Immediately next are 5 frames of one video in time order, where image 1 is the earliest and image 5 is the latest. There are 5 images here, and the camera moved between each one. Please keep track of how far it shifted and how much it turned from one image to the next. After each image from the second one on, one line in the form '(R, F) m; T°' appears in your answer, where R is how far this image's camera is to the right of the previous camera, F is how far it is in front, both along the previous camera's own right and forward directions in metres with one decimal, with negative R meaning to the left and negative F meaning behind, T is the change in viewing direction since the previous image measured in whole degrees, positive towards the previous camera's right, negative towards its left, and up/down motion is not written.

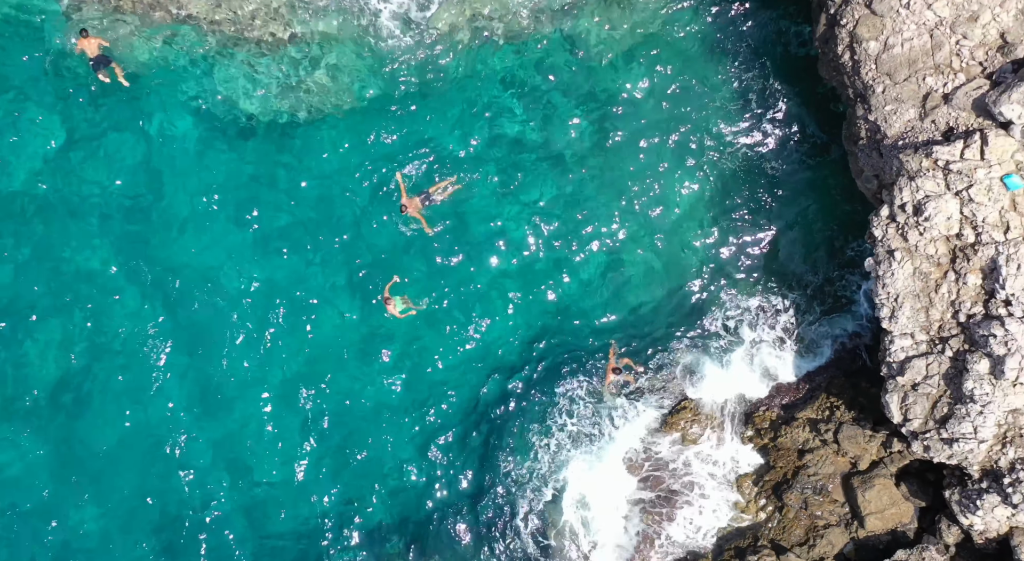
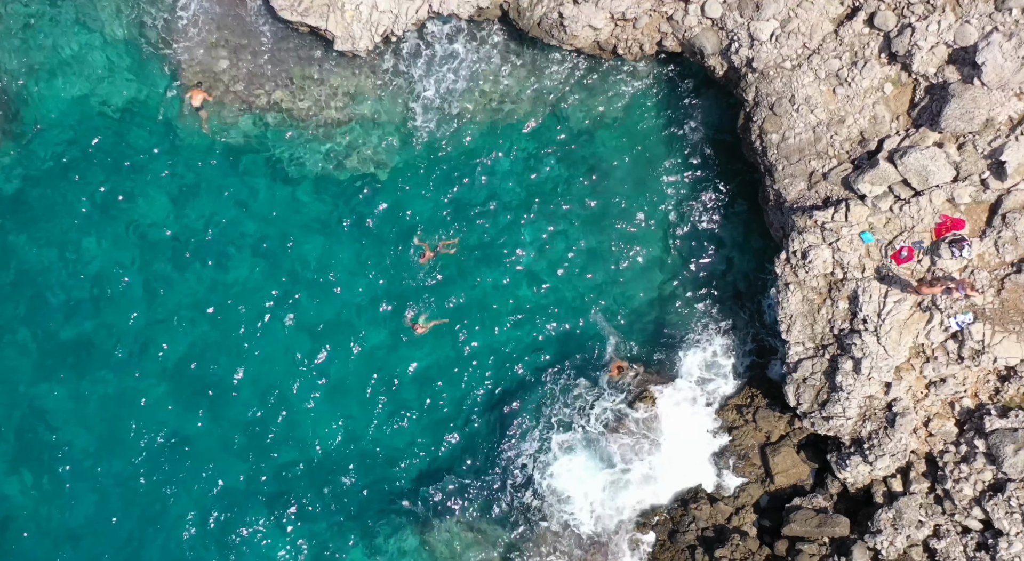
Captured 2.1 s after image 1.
(+0.6, -6.6) m; -2°
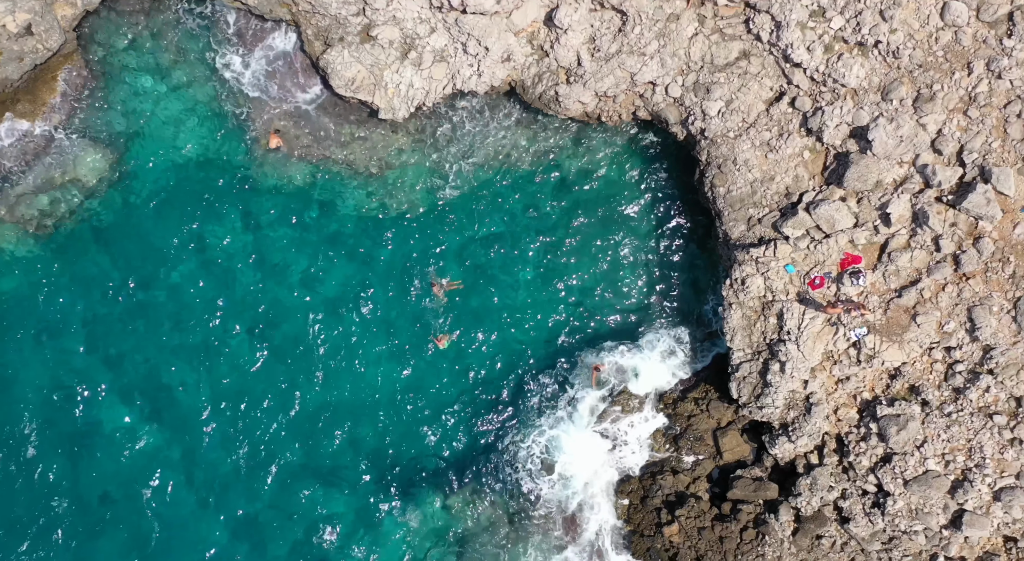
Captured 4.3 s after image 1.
(-0.1, -6.5) m; 0°
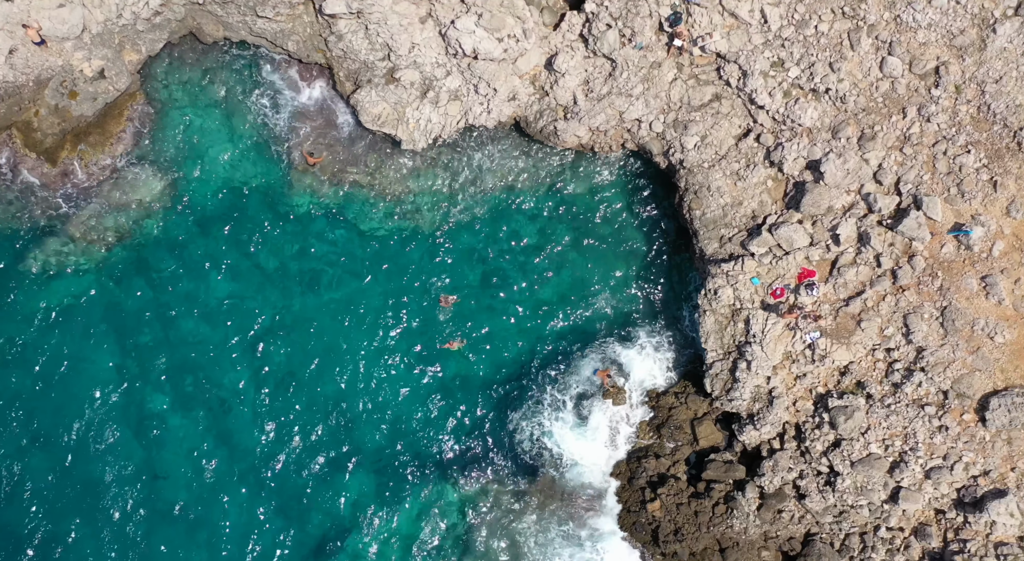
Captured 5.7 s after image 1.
(-0.1, -4.6) m; 0°
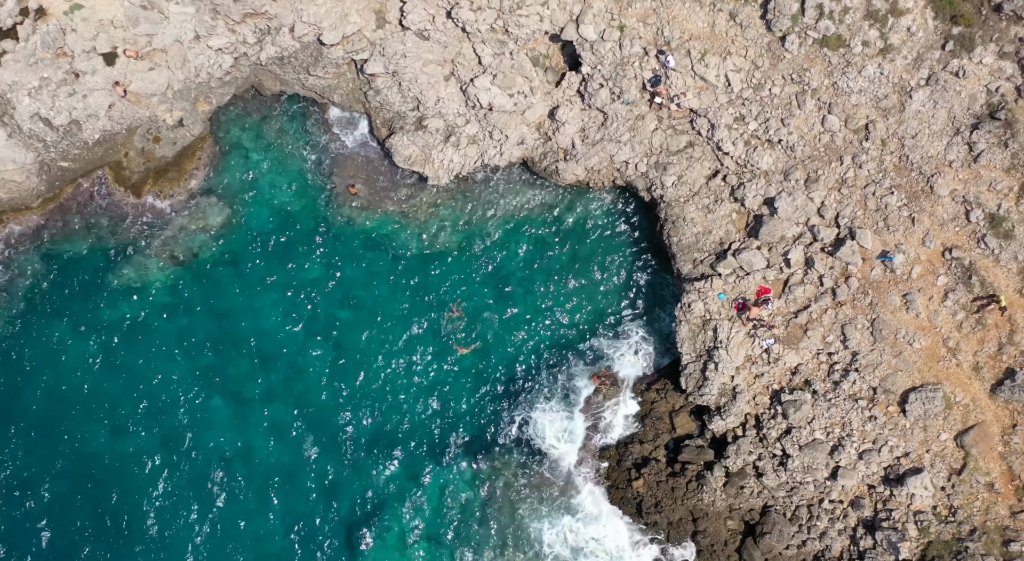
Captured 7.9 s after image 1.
(-0.3, -6.7) m; 0°
